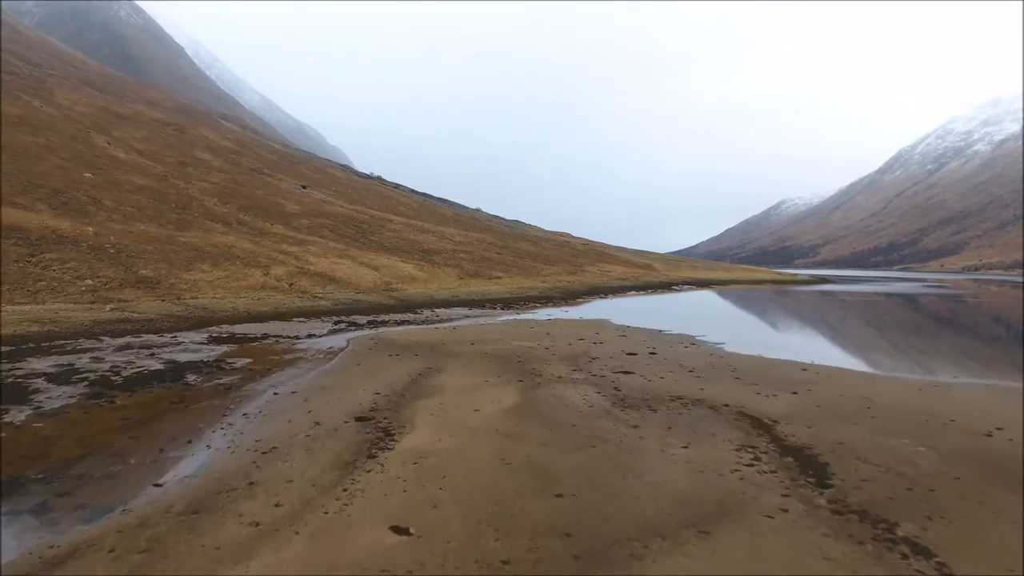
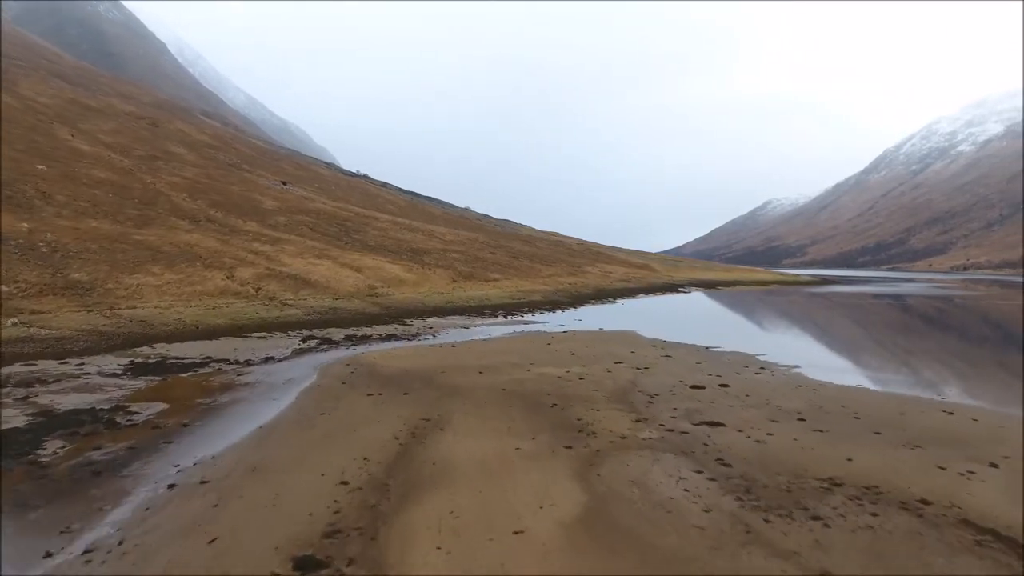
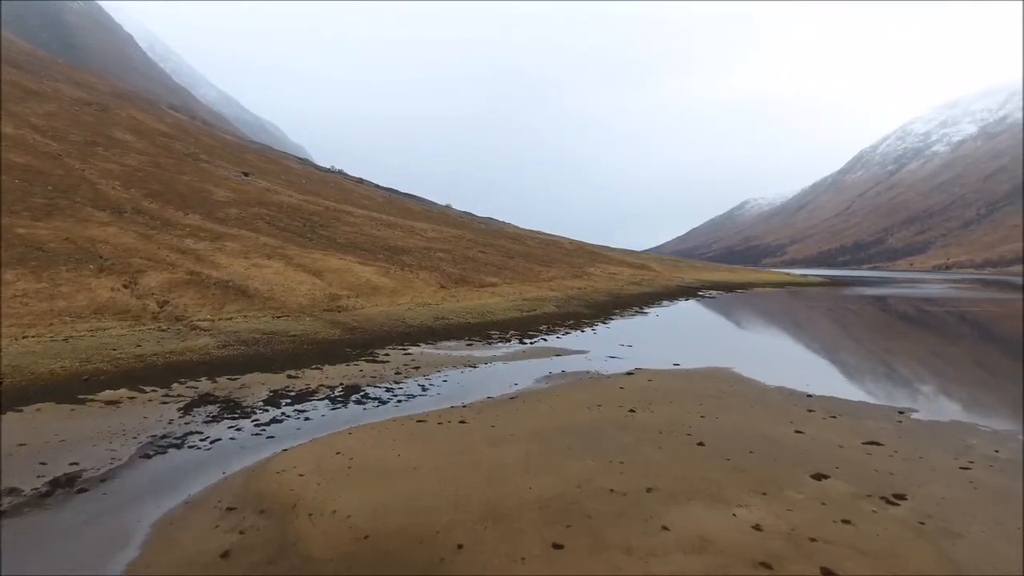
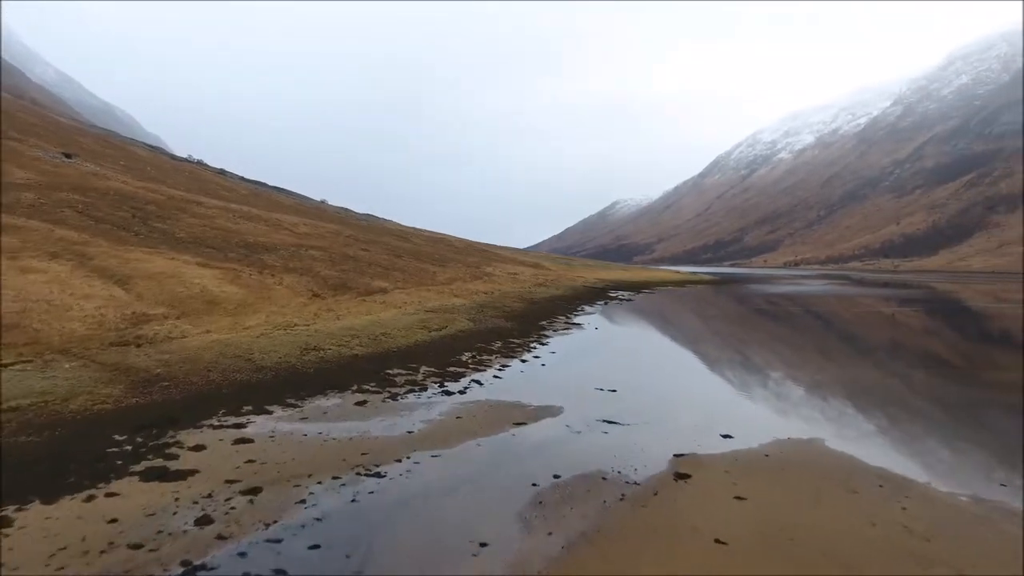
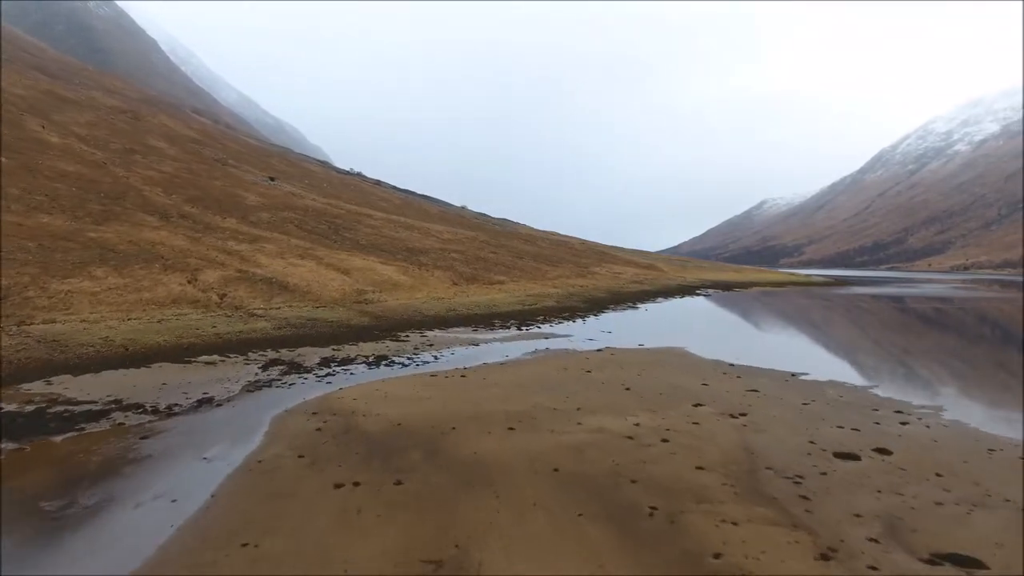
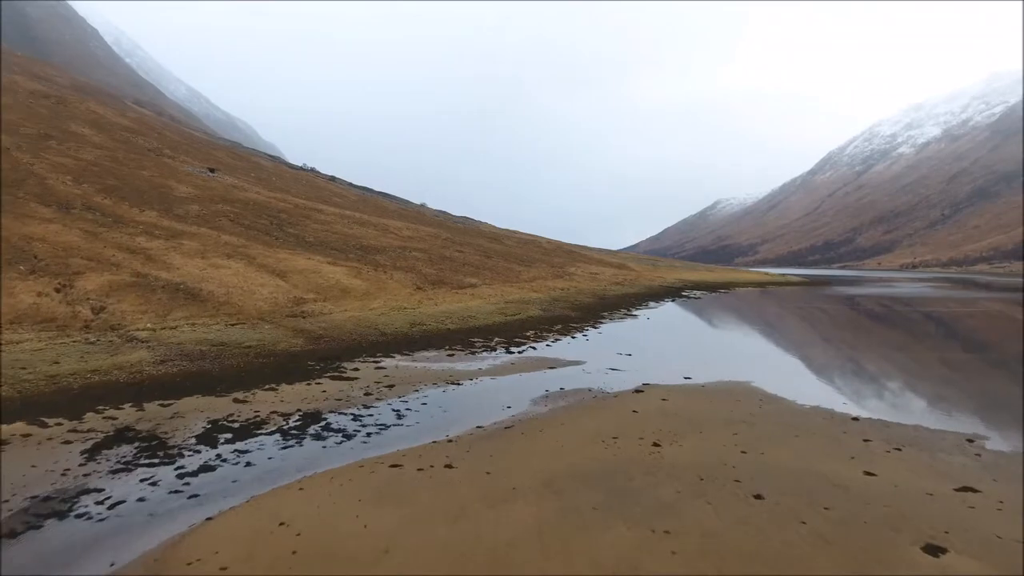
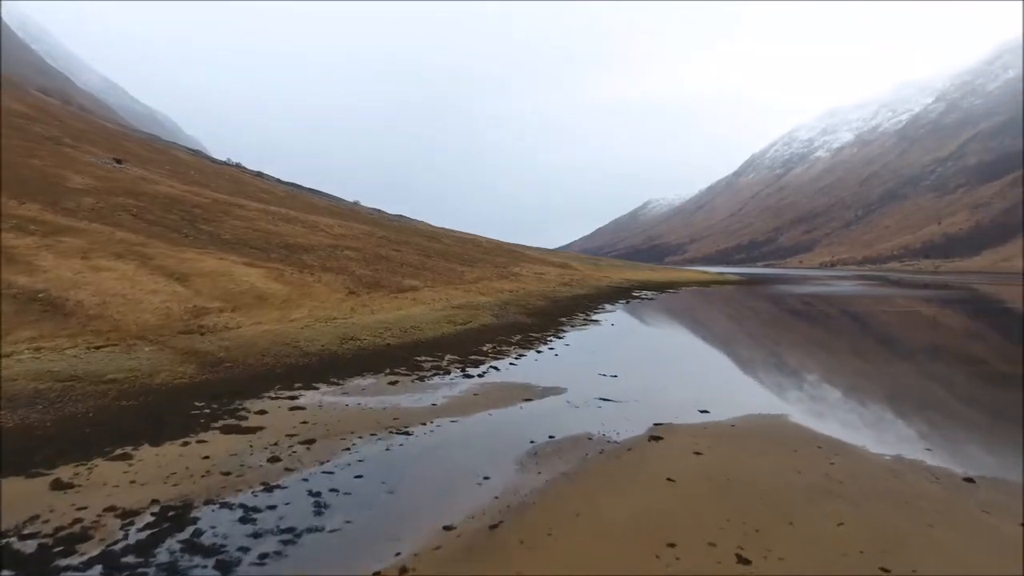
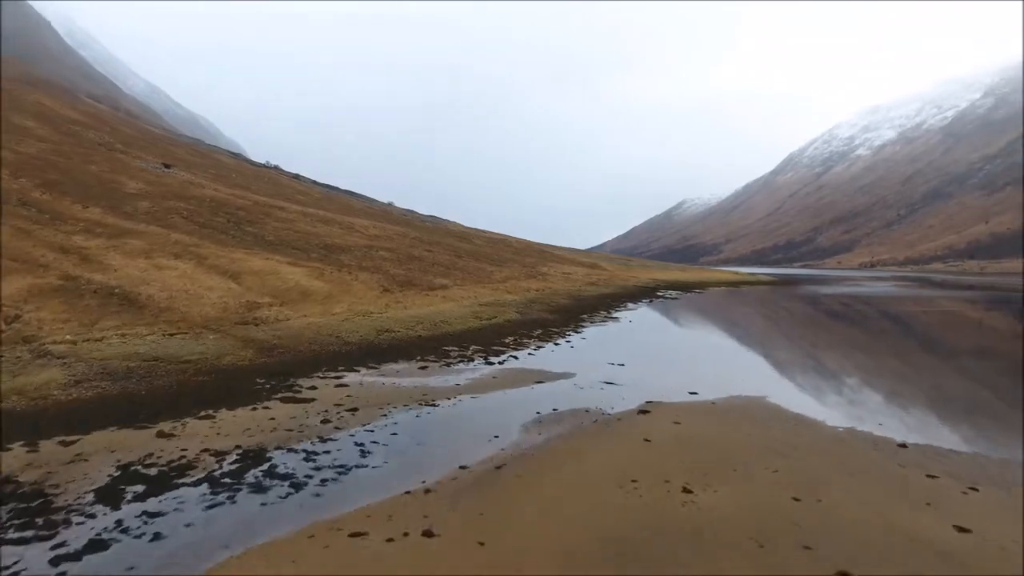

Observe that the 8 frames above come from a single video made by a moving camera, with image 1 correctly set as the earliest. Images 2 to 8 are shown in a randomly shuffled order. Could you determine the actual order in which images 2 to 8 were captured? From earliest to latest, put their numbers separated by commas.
2, 5, 3, 6, 8, 7, 4
